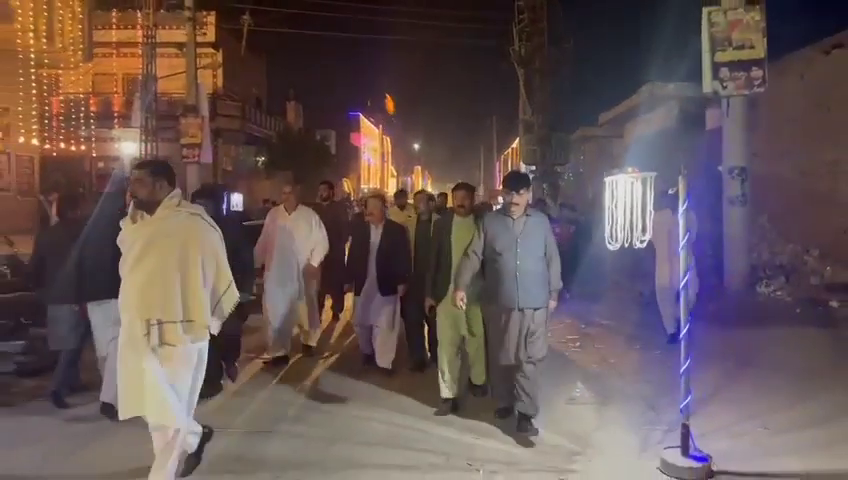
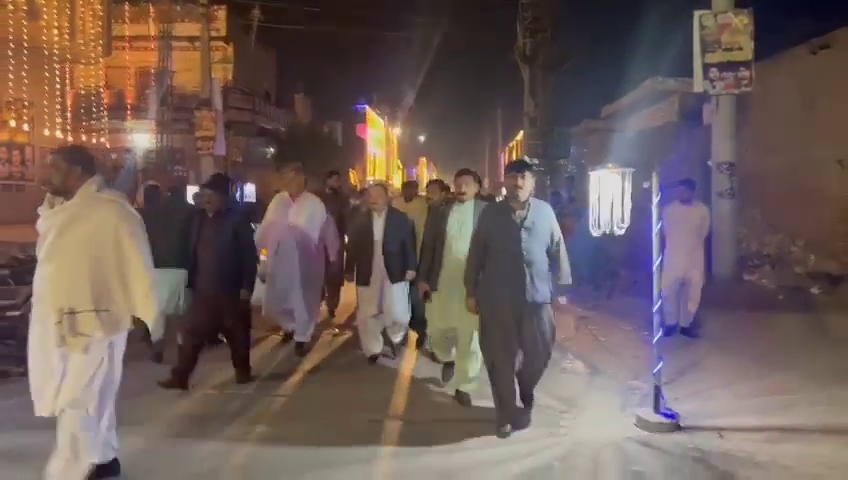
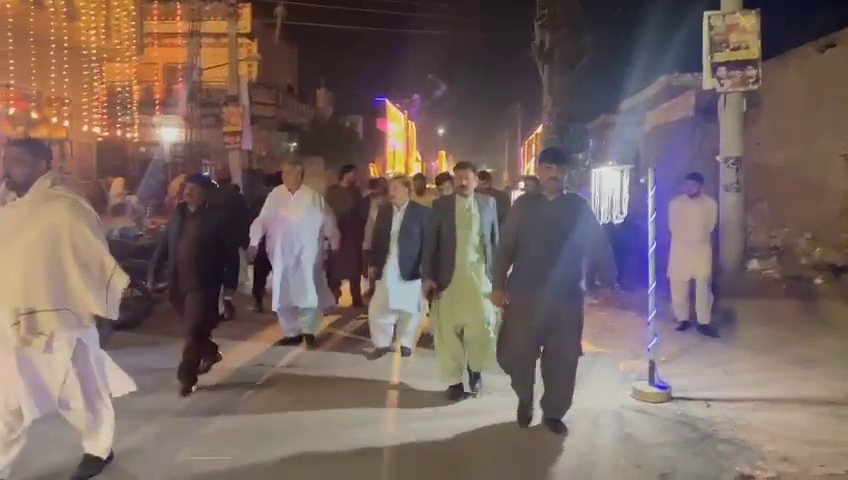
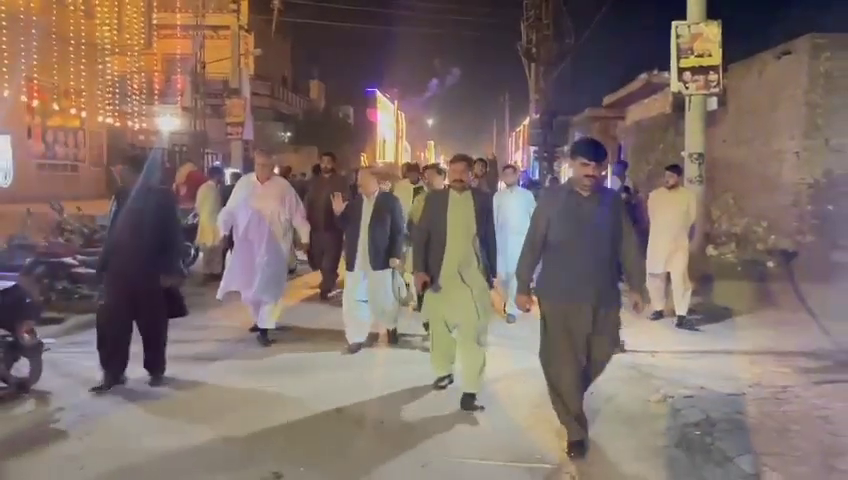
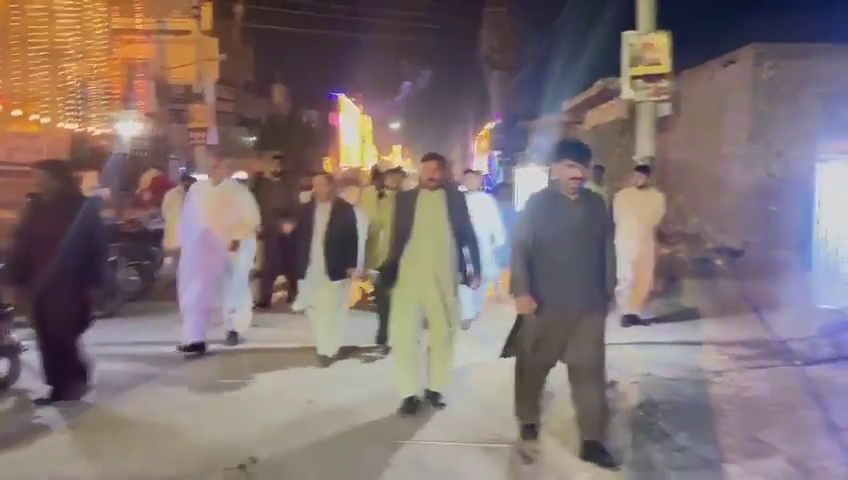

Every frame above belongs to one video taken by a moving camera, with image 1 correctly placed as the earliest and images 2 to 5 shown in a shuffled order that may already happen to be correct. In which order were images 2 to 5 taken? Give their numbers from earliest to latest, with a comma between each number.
2, 3, 4, 5
